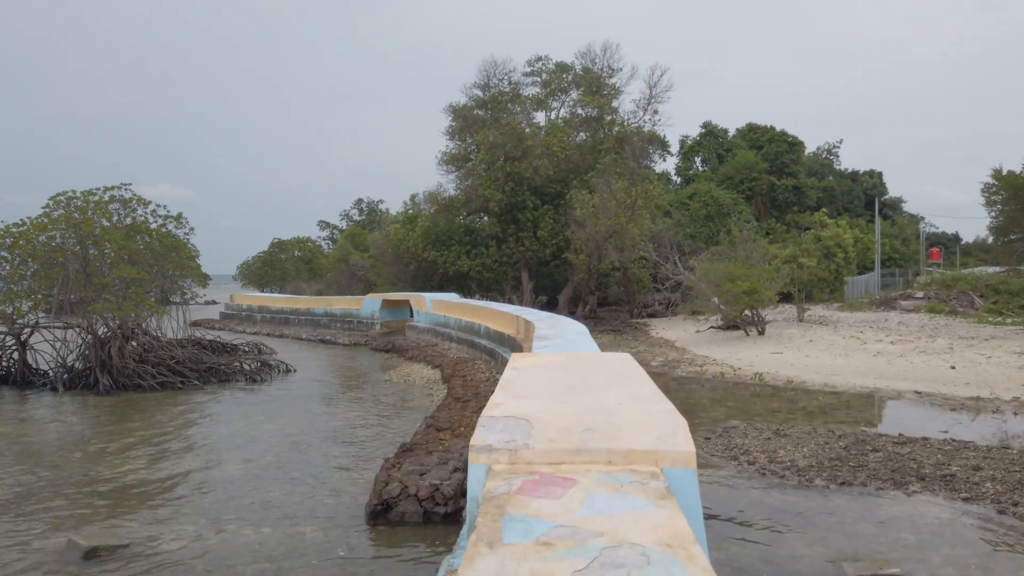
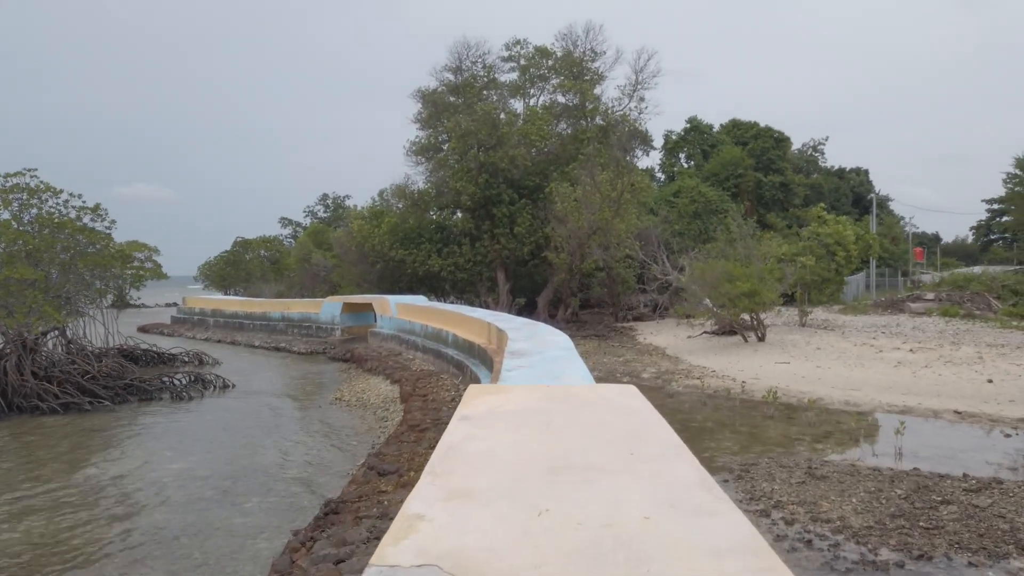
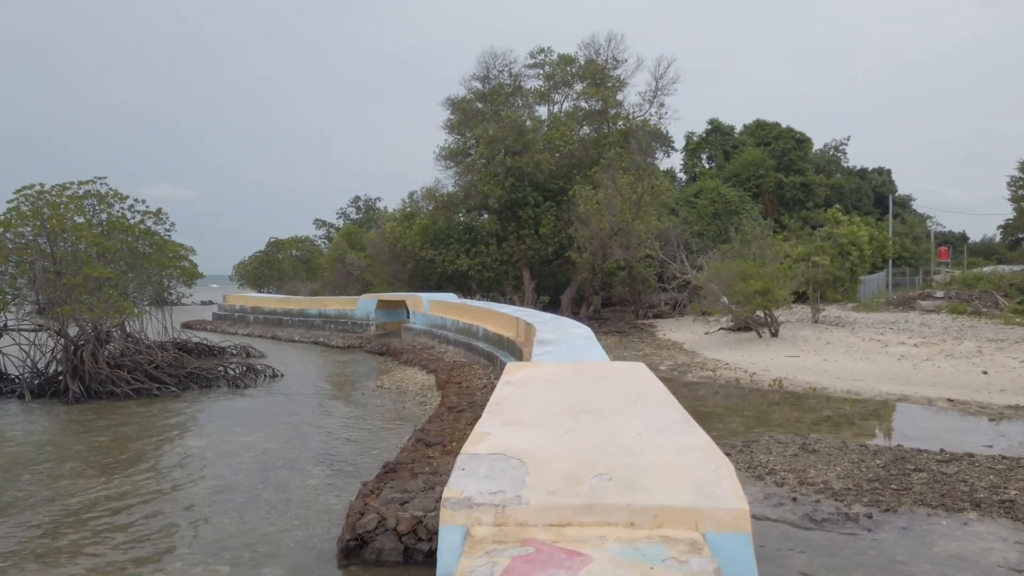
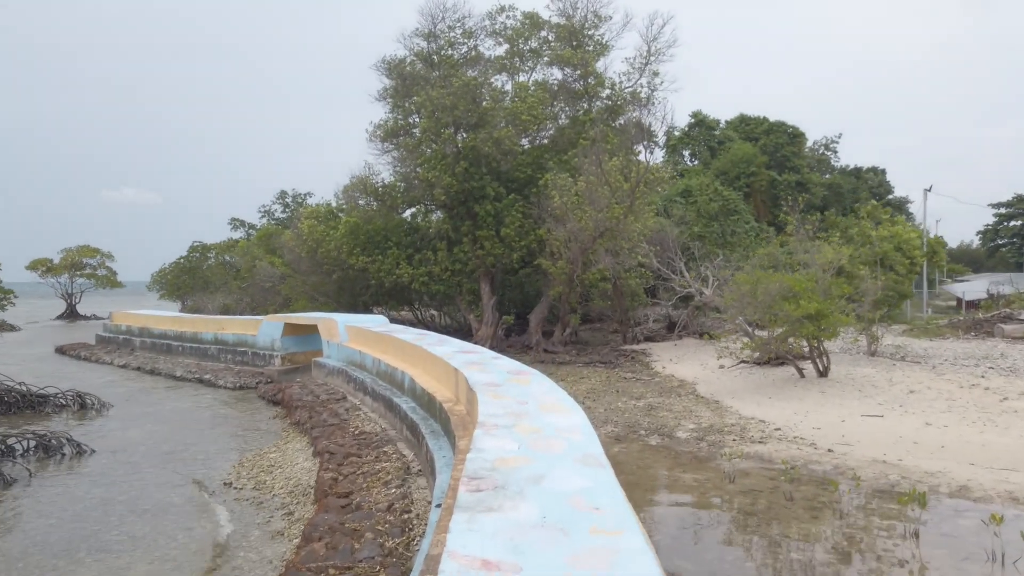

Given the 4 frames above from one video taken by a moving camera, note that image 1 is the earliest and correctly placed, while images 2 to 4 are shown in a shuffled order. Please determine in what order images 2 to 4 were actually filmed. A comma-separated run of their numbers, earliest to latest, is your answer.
3, 2, 4
